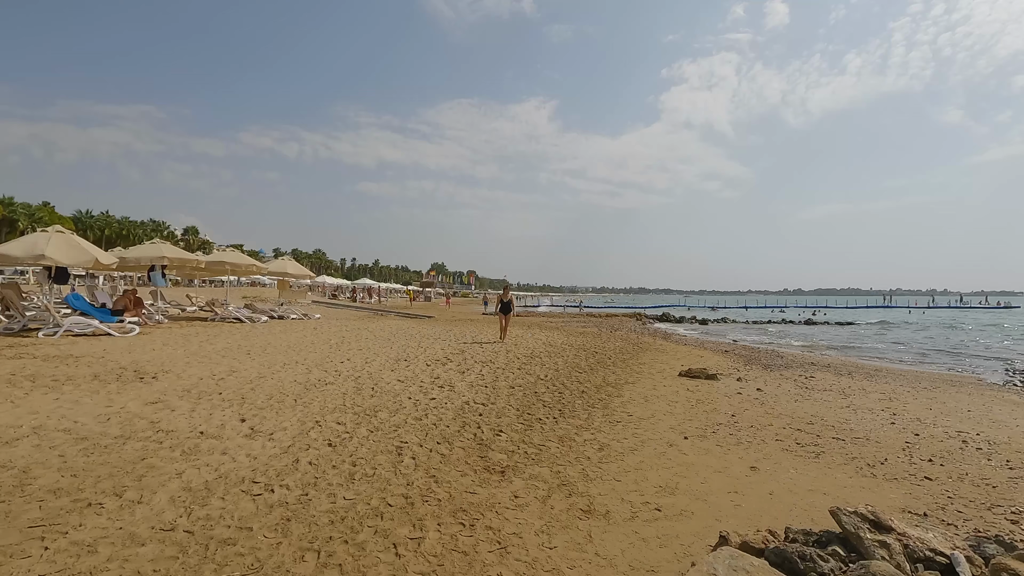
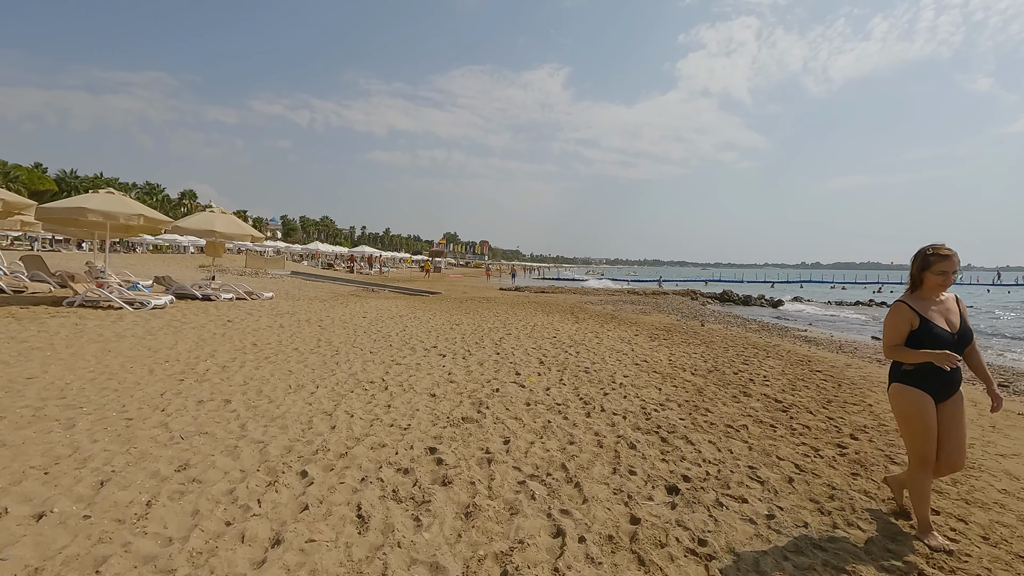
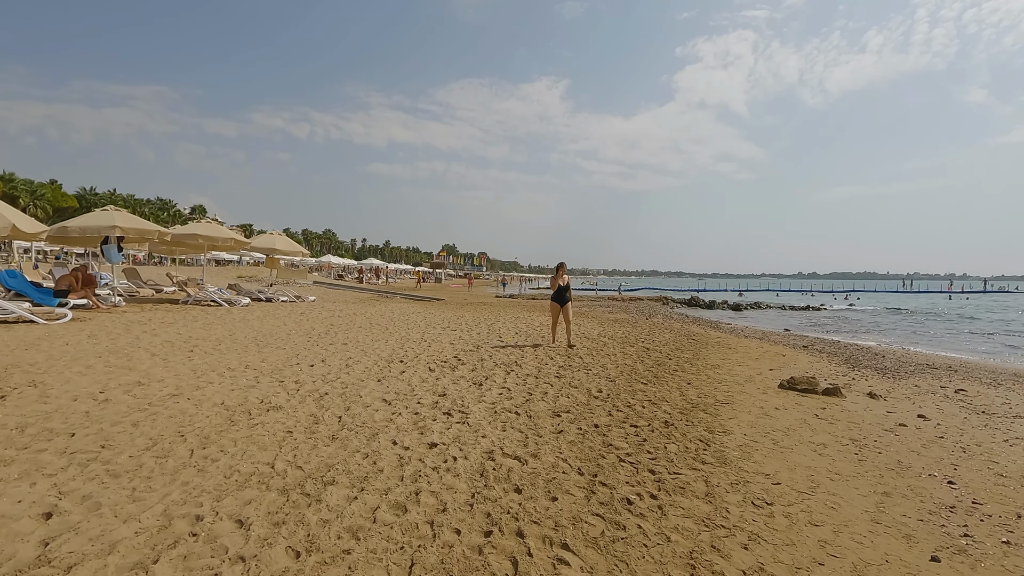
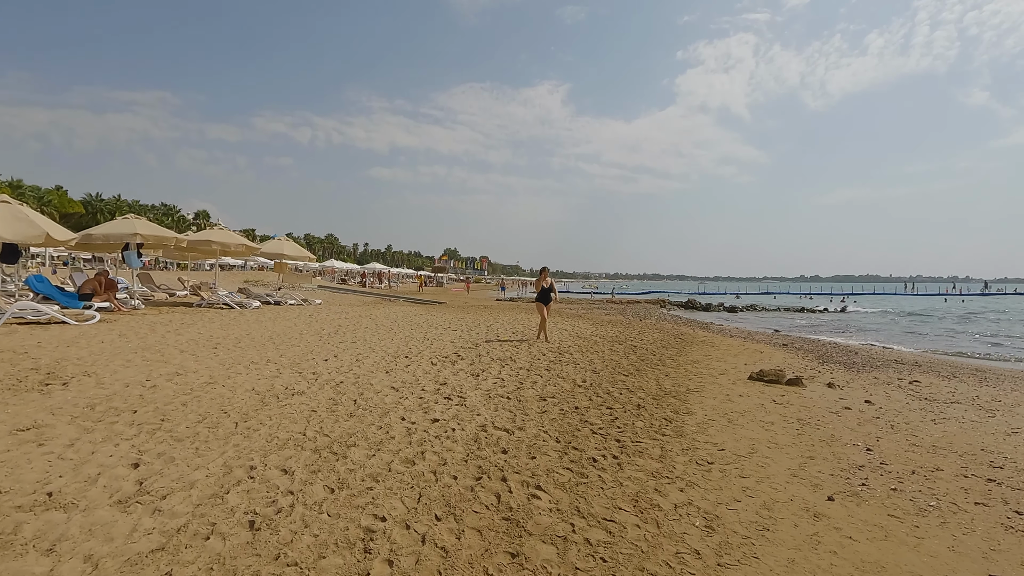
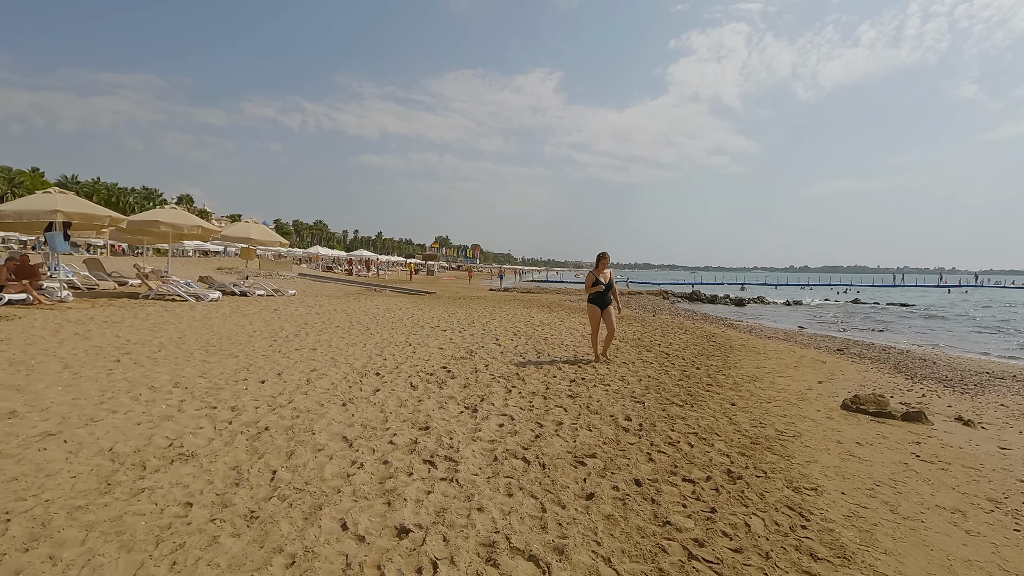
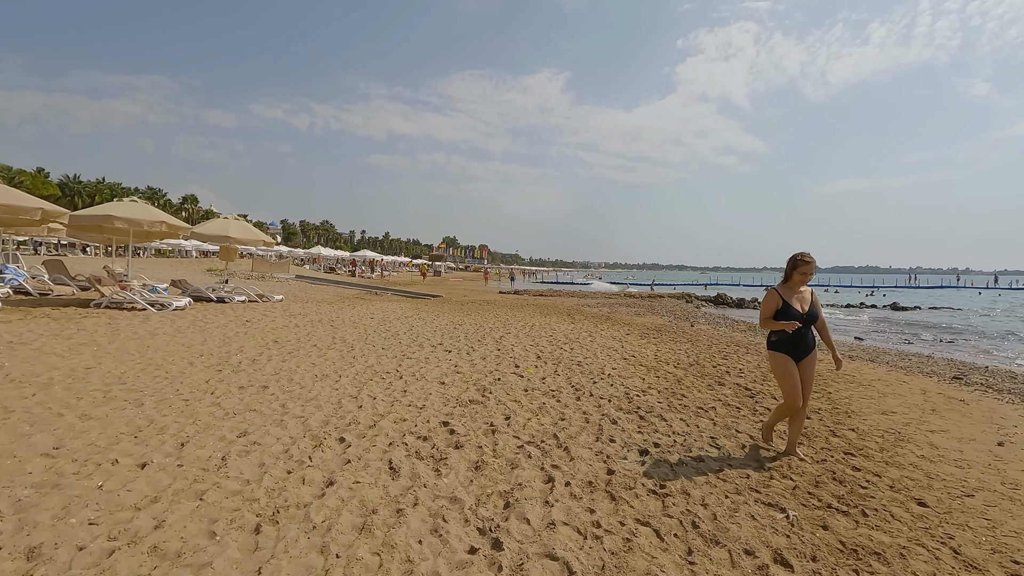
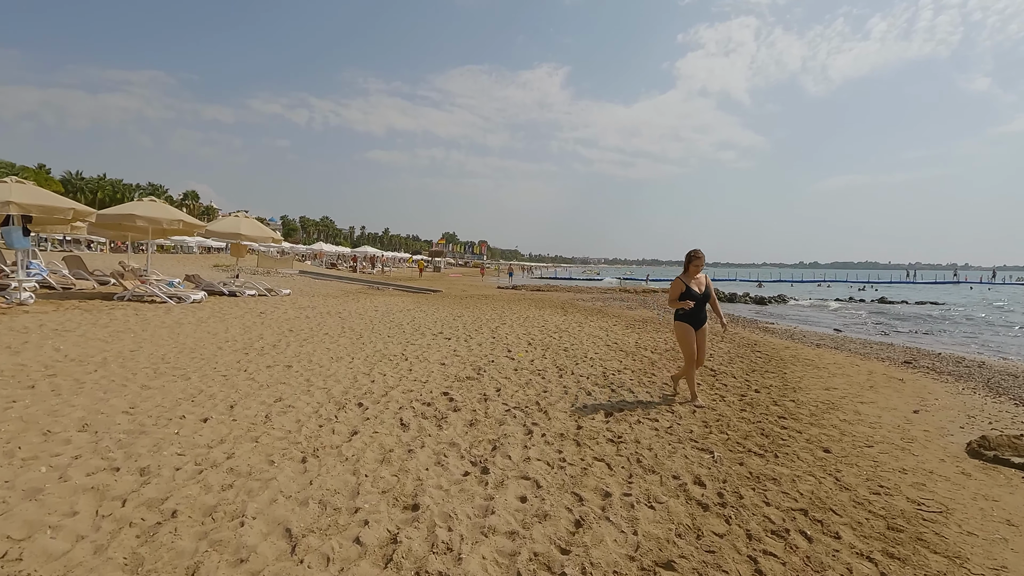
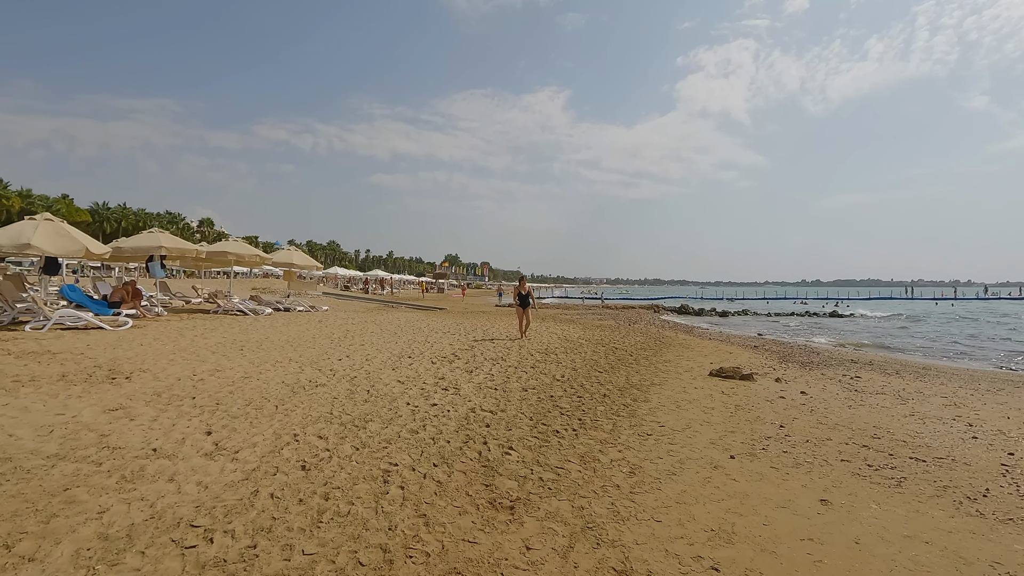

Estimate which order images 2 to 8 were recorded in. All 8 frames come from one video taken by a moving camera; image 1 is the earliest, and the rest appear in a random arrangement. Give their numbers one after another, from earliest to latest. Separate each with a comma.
8, 4, 3, 5, 7, 6, 2
